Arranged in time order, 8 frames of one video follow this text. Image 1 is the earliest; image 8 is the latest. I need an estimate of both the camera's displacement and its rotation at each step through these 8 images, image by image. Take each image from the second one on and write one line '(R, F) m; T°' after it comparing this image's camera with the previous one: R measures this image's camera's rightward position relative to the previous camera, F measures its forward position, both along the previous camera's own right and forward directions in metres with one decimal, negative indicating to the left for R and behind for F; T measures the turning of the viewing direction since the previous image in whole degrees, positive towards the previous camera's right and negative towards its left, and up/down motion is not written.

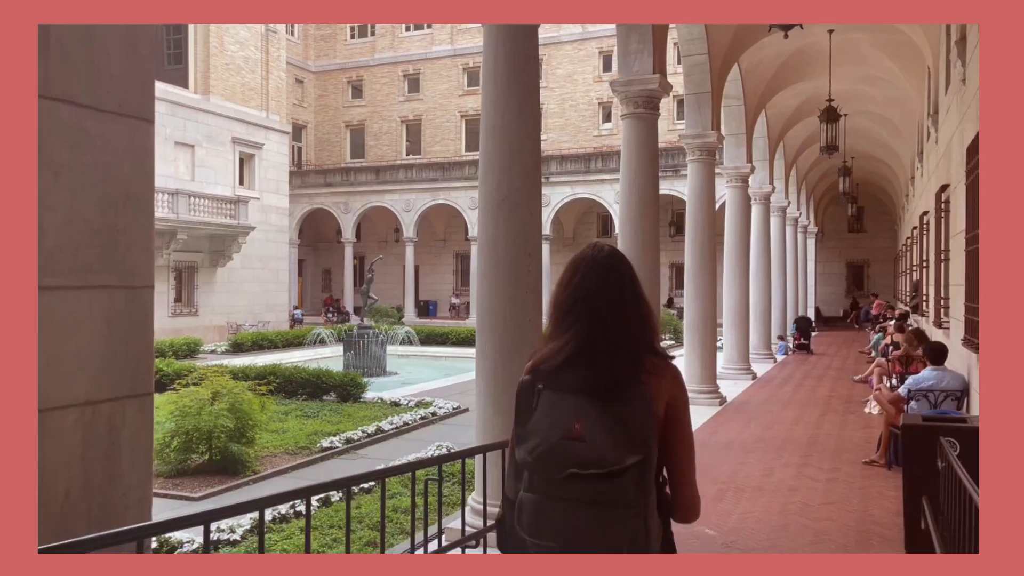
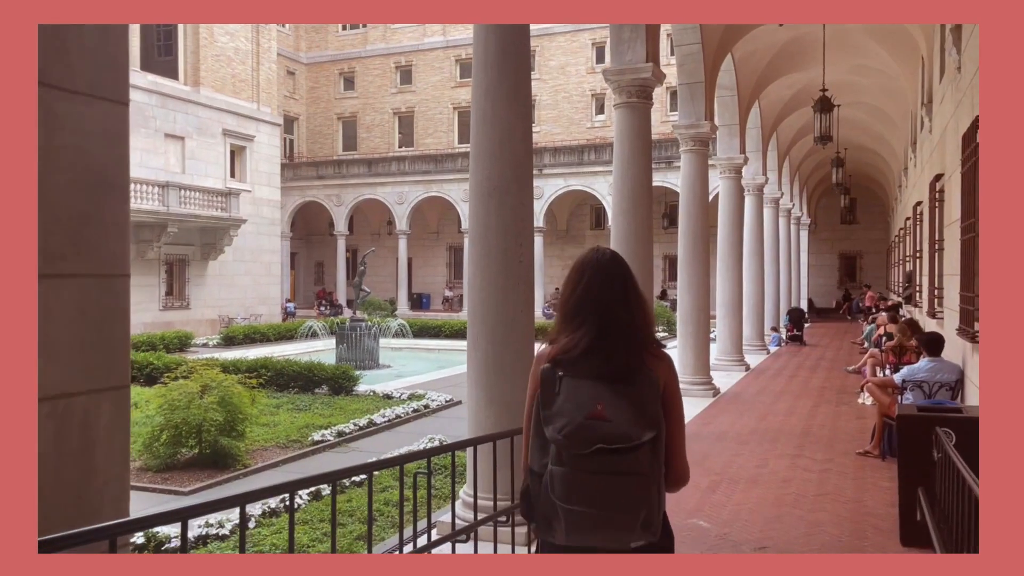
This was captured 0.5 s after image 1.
(0.0, +0.1) m; 0°
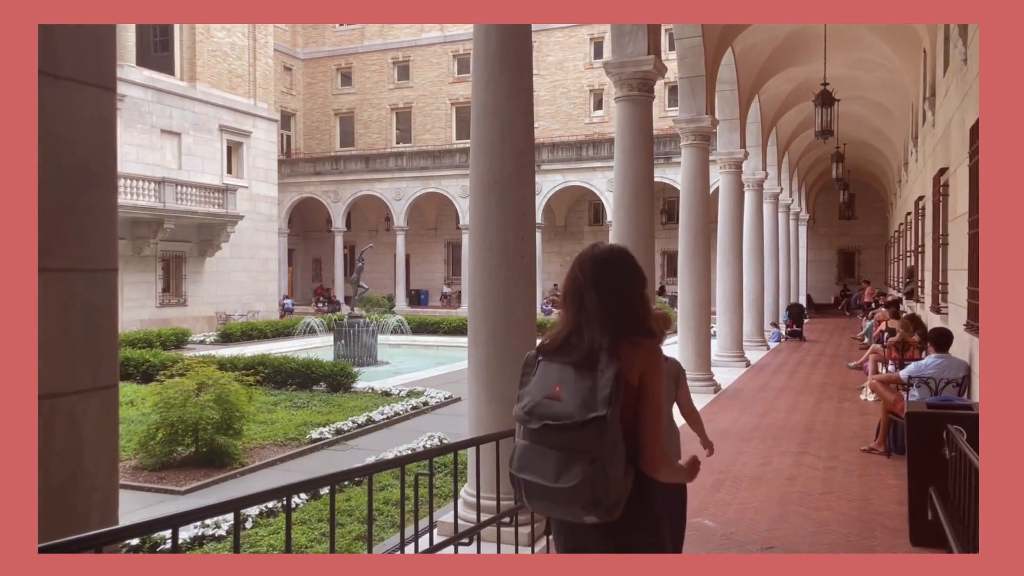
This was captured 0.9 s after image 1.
(0.0, +0.1) m; 0°
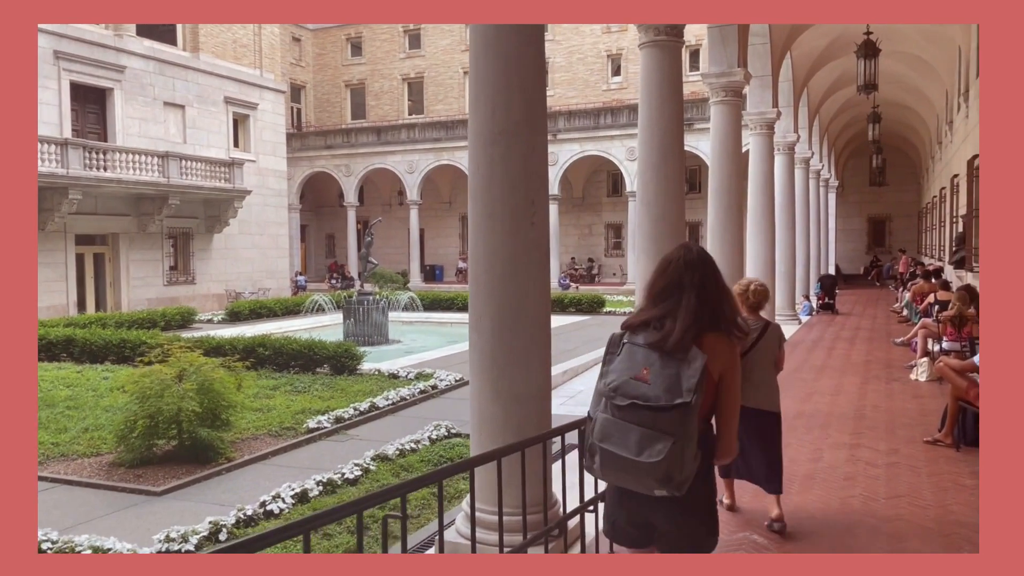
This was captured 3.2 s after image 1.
(+0.1, +0.9) m; -1°
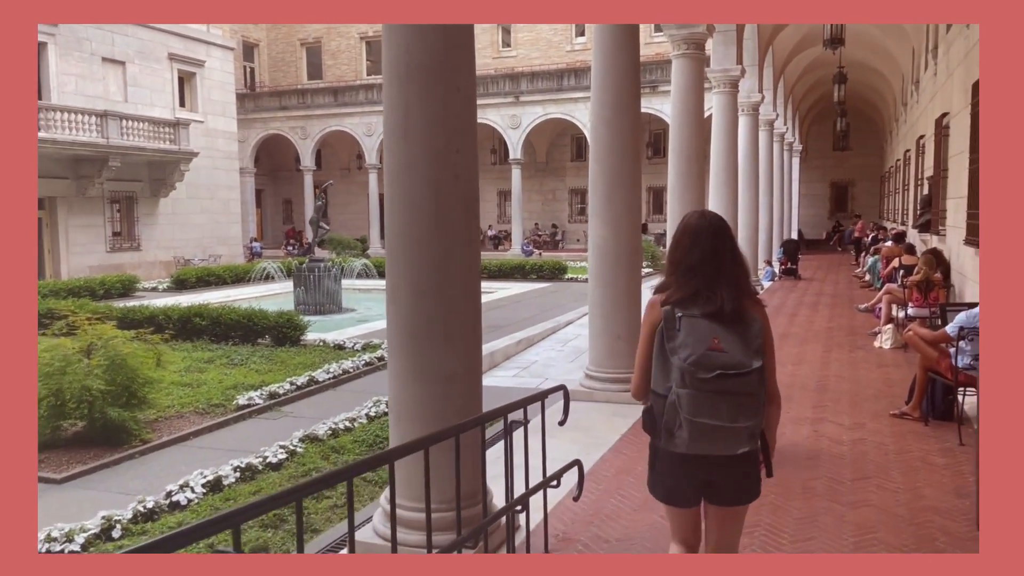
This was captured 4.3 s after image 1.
(+0.2, +0.6) m; +2°
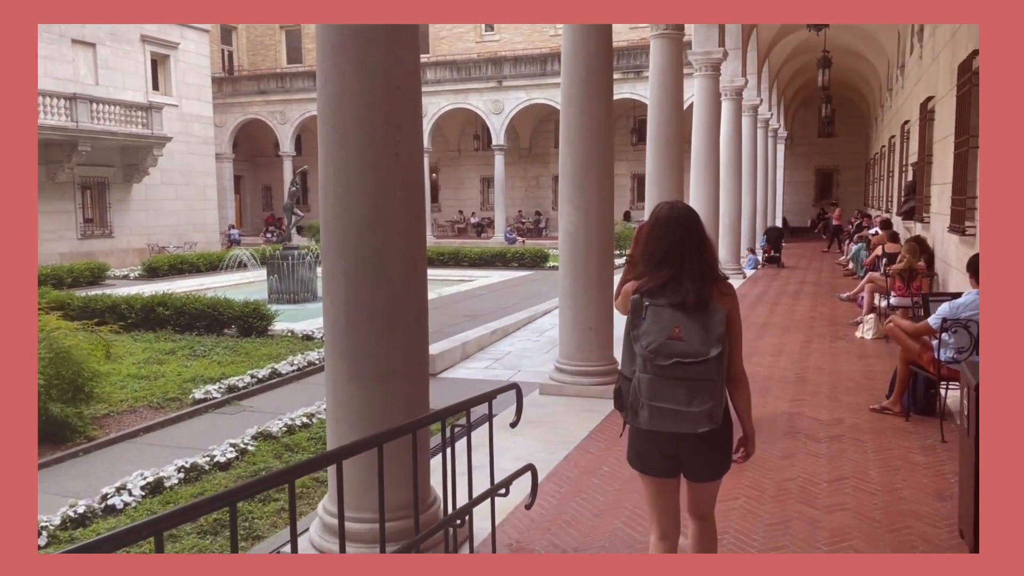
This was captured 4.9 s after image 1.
(+0.2, +0.3) m; +1°
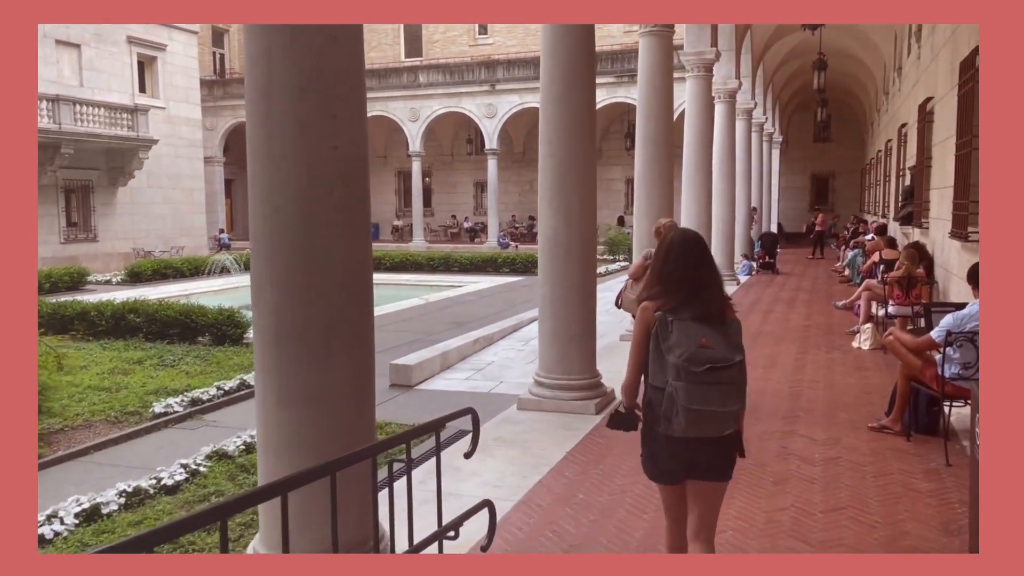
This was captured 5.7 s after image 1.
(+0.2, +0.4) m; 0°
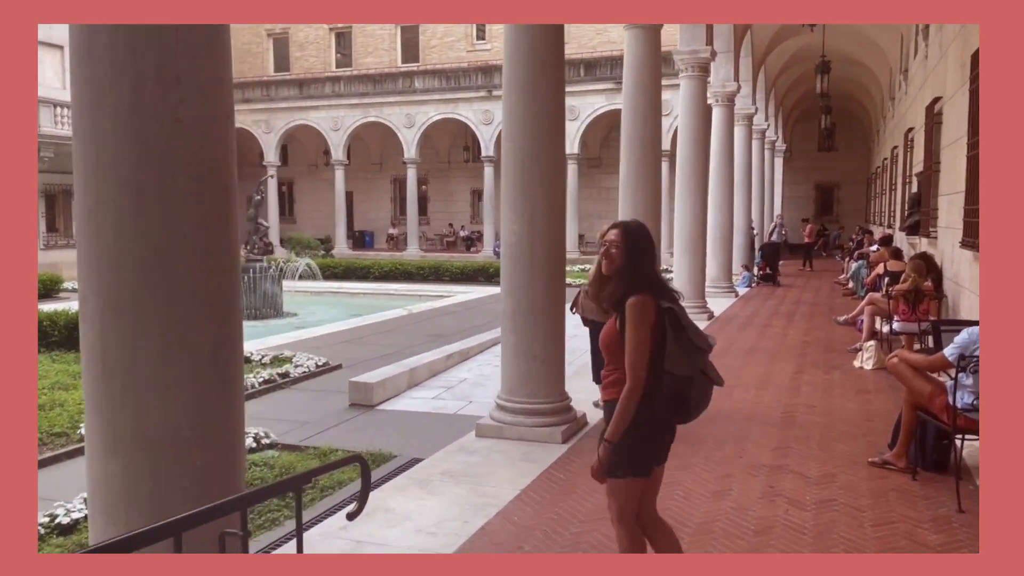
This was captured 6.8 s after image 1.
(+0.4, +0.7) m; 0°
